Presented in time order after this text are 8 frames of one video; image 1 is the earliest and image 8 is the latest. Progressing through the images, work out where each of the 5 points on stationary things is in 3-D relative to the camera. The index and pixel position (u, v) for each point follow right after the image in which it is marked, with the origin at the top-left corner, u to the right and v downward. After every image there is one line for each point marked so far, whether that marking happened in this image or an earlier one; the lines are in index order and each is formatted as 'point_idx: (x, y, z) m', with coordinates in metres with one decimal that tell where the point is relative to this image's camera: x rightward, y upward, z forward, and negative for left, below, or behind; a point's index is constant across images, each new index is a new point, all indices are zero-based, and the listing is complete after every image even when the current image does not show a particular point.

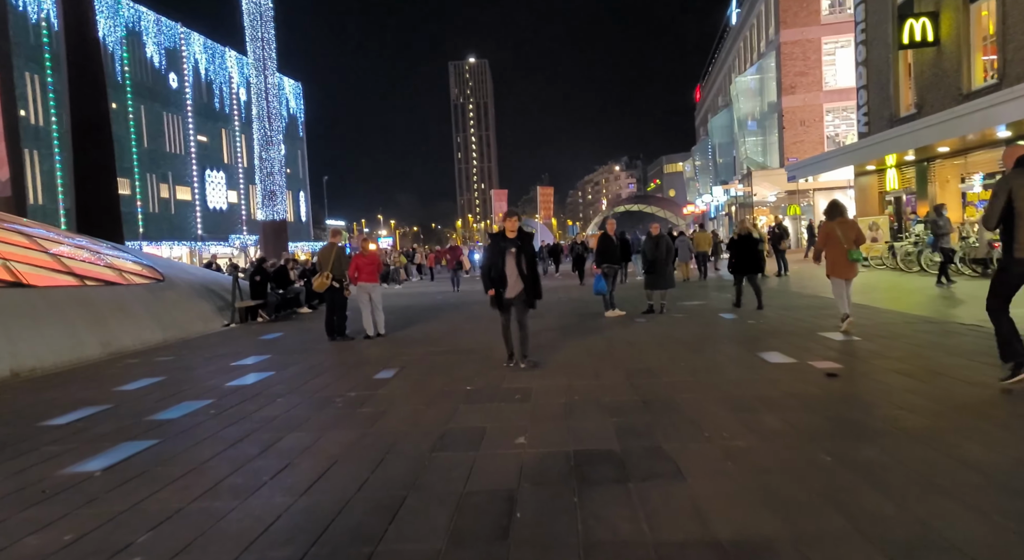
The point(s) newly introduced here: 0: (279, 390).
0: (-2.6, -1.2, +7.2) m
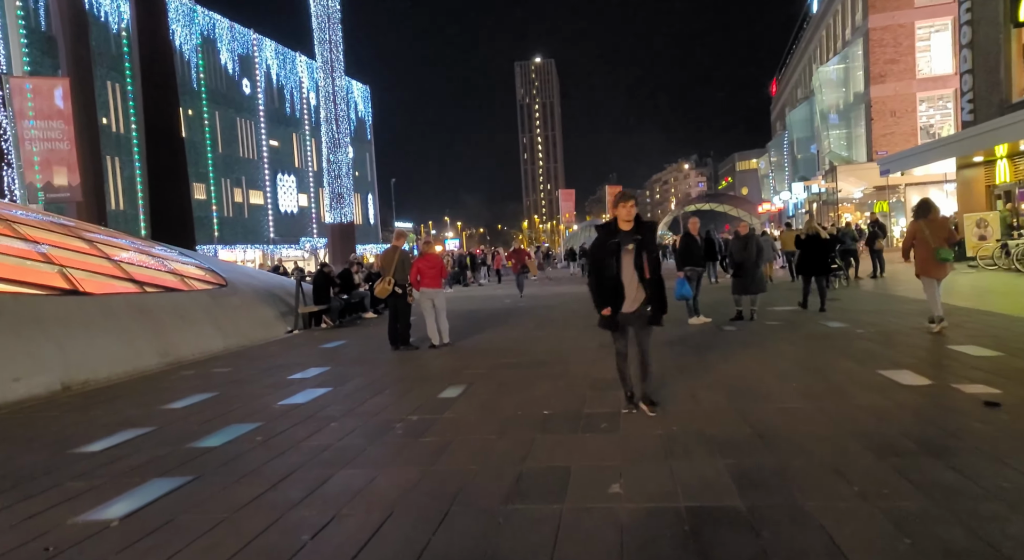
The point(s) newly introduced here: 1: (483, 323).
0: (-1.8, -1.3, +6.5) m
1: (-0.6, -0.9, +13.6) m
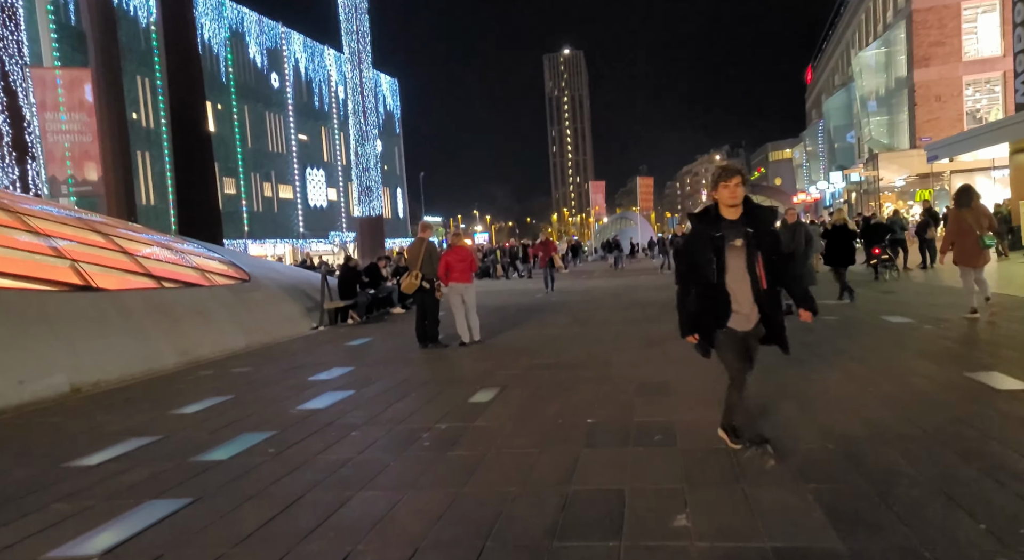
0: (-1.4, -1.3, +5.9) m
1: (0.0, -0.8, +12.9) m
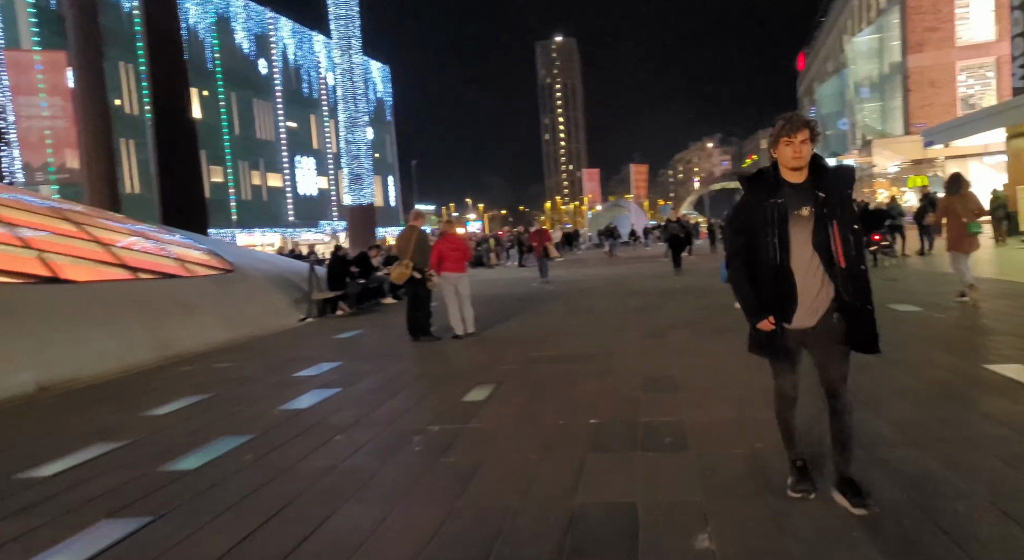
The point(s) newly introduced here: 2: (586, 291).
0: (-1.5, -1.2, +5.5) m
1: (-0.1, -0.6, +12.6) m
2: (+1.7, -0.2, +14.8) m
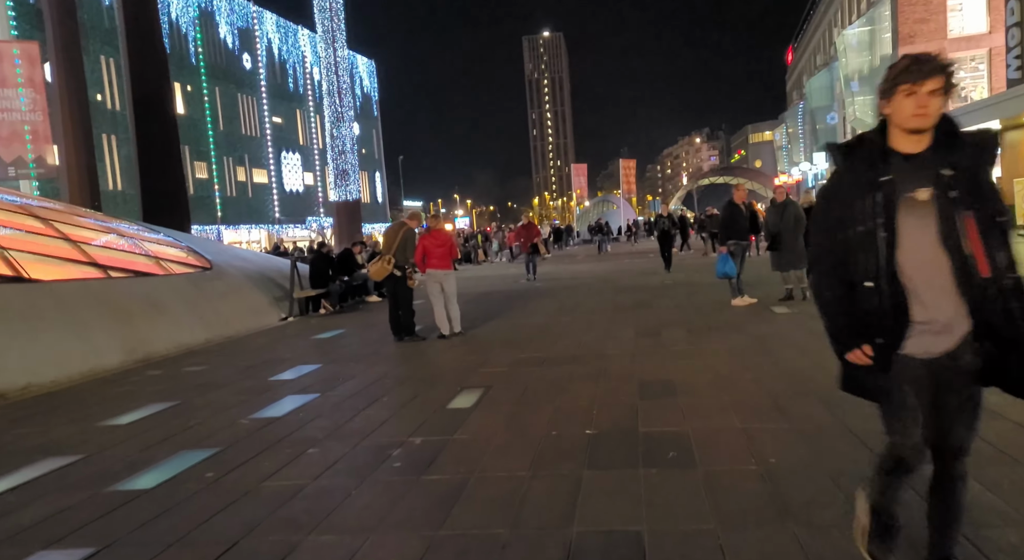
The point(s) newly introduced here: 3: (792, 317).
0: (-1.6, -1.2, +5.1) m
1: (-0.3, -0.5, +12.1) m
2: (+1.4, -0.2, +14.4) m
3: (+3.8, -0.5, +8.8) m
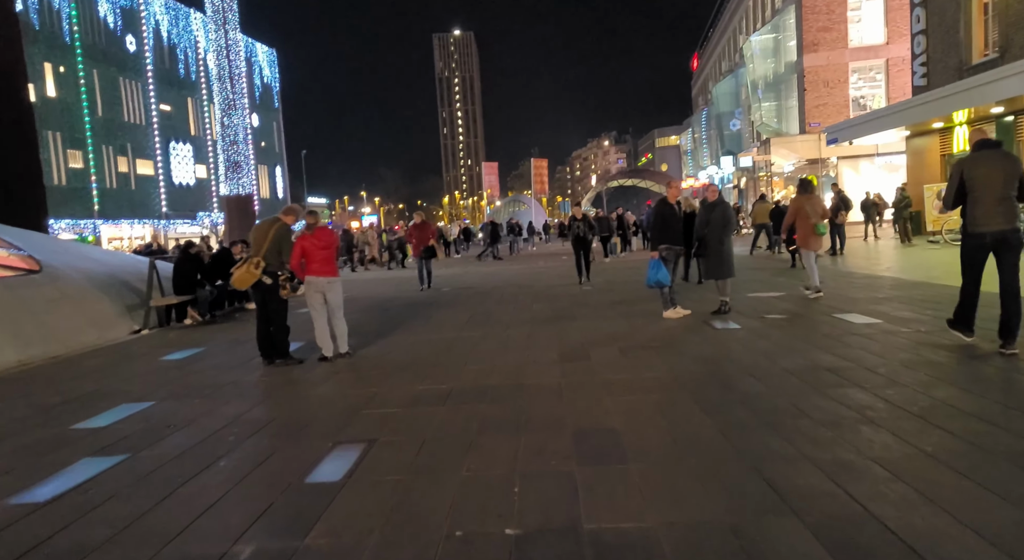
0: (-2.2, -1.3, +3.3) m
1: (-1.9, -0.6, +10.5) m
2: (-0.5, -0.3, +13.0) m
3: (+2.6, -0.6, +7.7) m
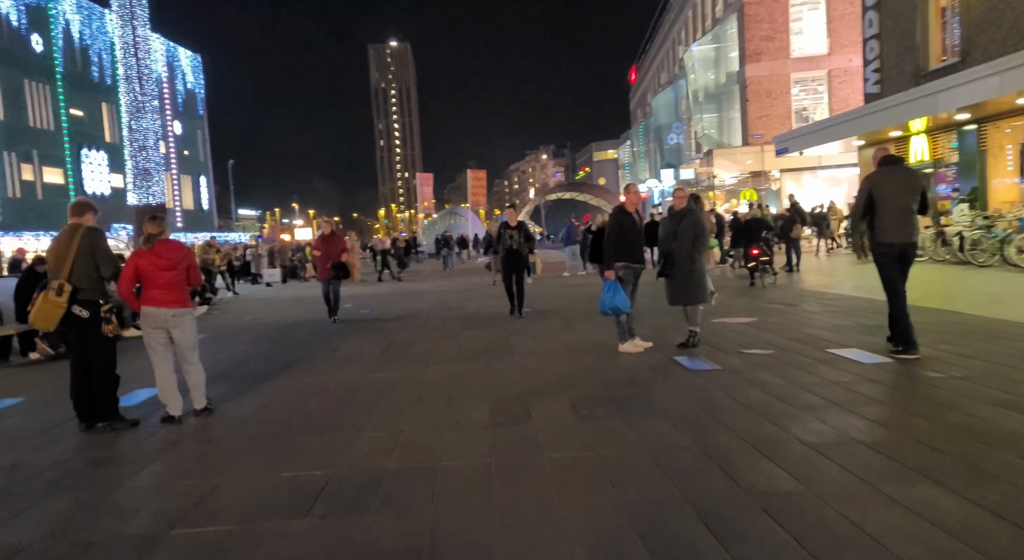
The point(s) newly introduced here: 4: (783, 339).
0: (-2.5, -1.5, +1.3) m
1: (-2.8, -1.0, +8.5) m
2: (-1.7, -0.7, +11.1) m
3: (+1.9, -0.9, +6.1) m
4: (+3.3, -0.7, +8.0) m
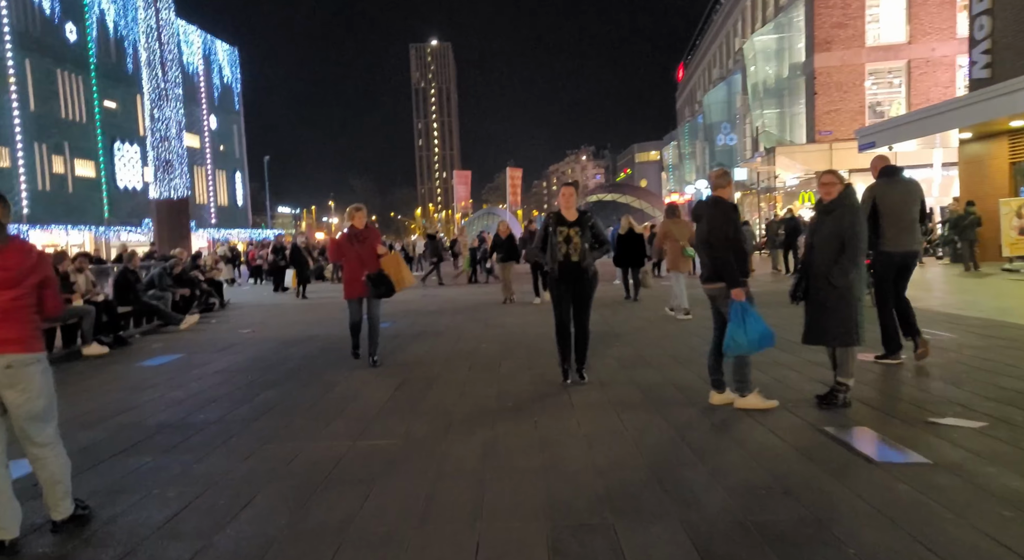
0: (-2.4, -1.6, -0.9) m
1: (-2.3, -1.1, +6.2) m
2: (-1.0, -0.8, +8.8) m
3: (+2.3, -1.1, +3.6) m
4: (+3.8, -1.0, +5.4) m
